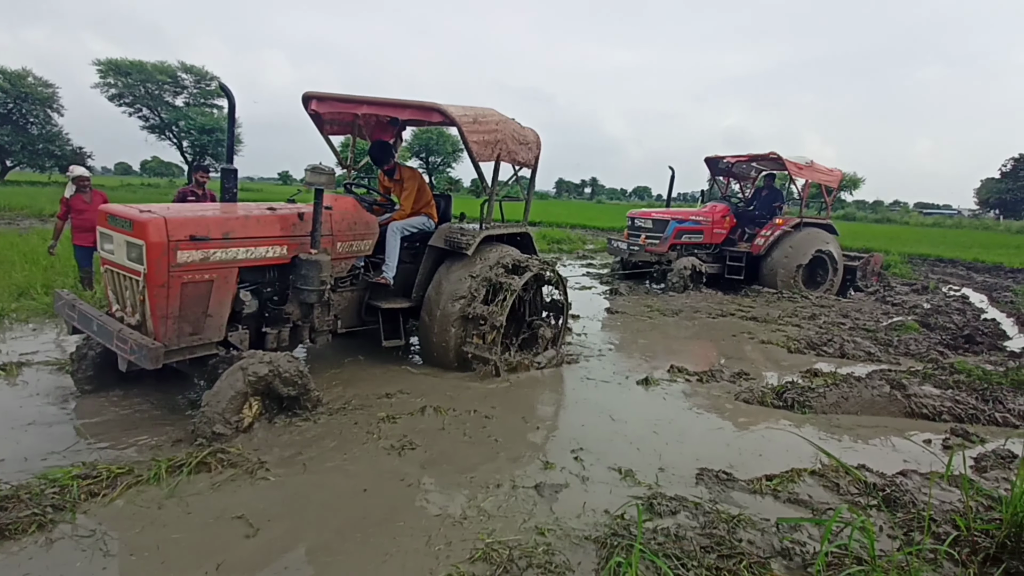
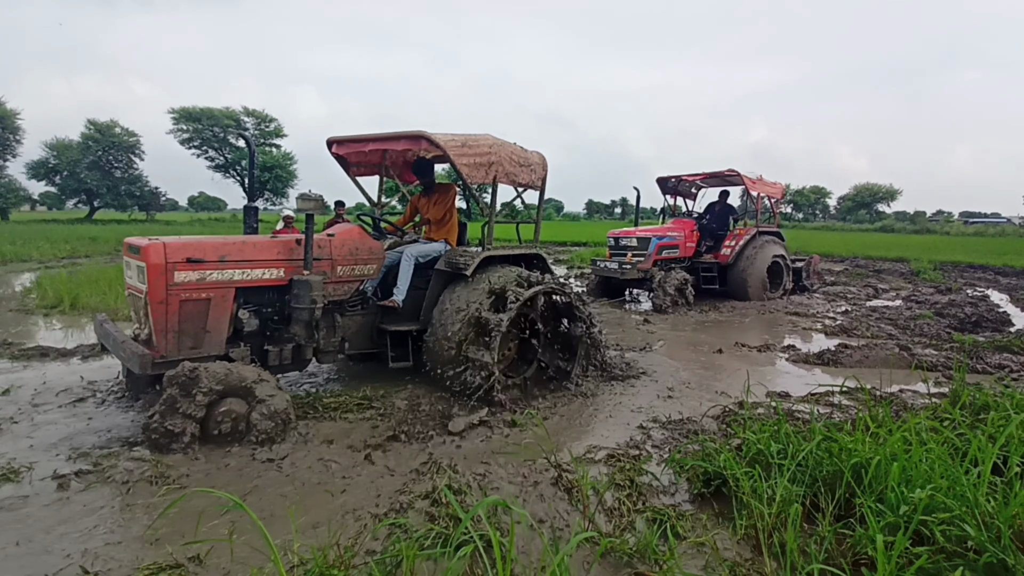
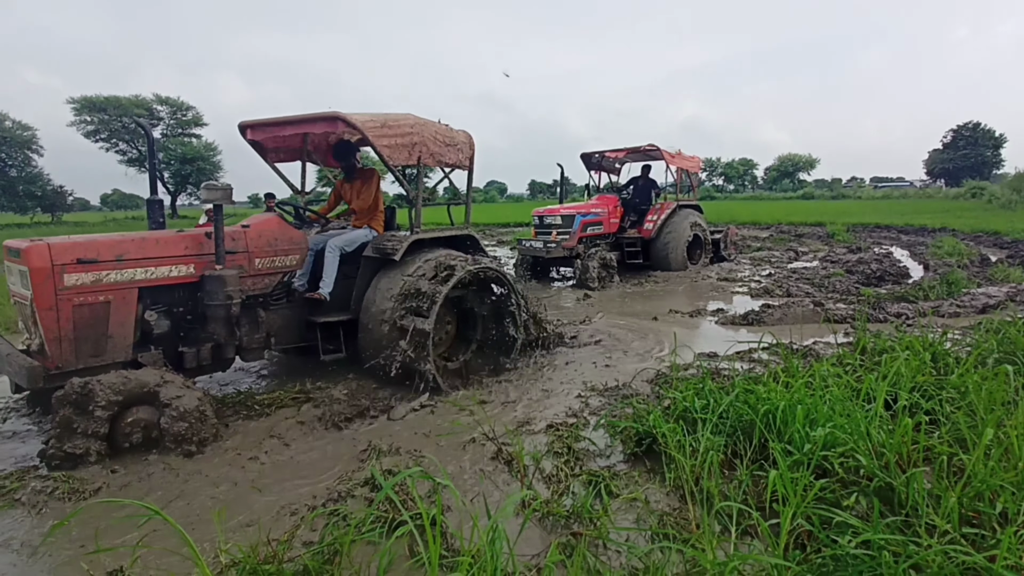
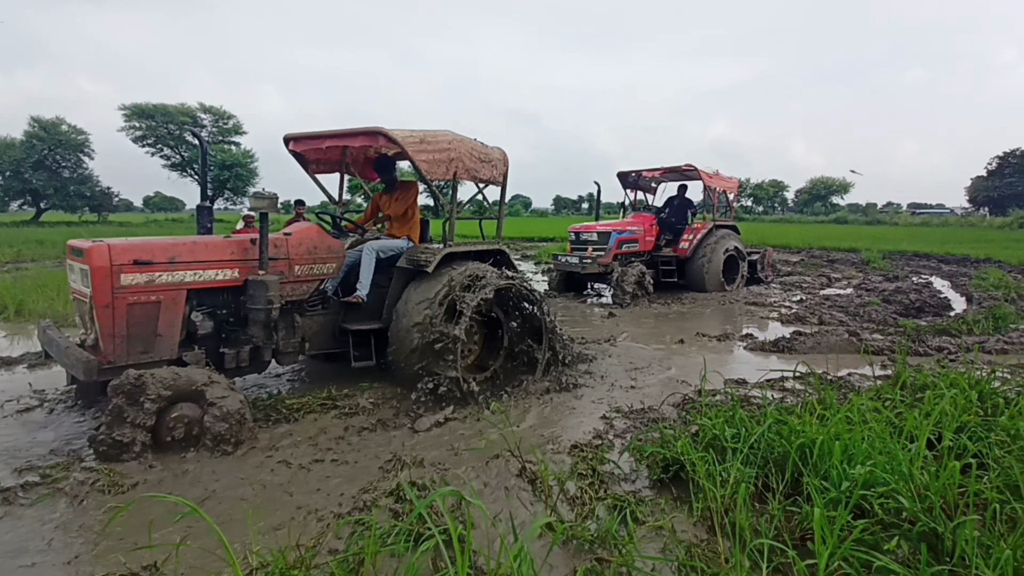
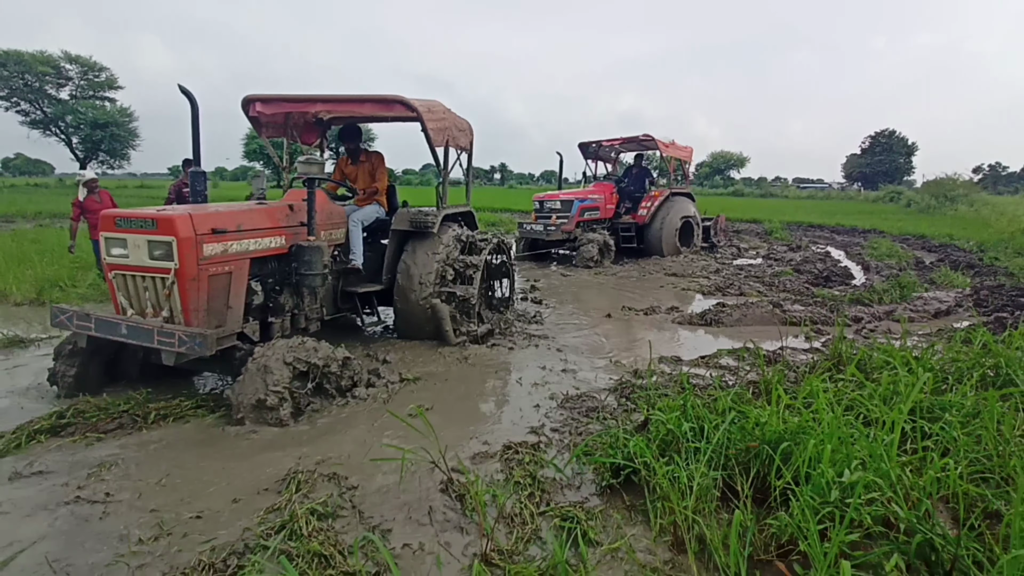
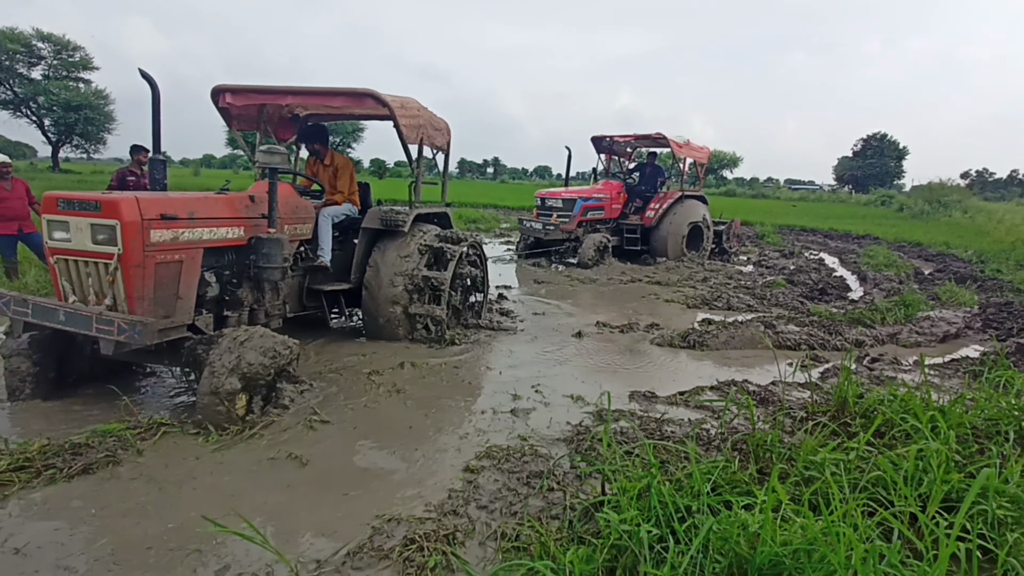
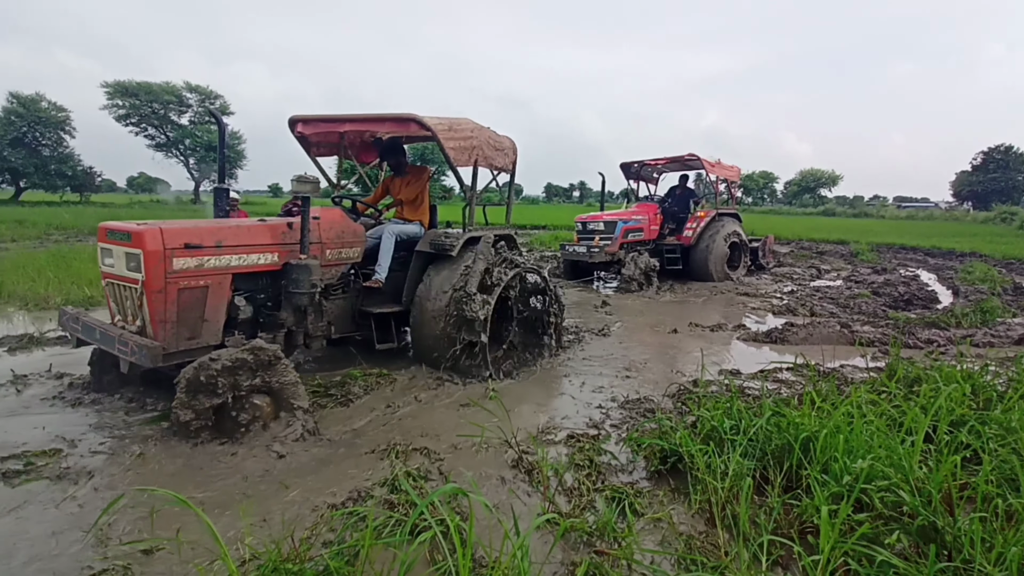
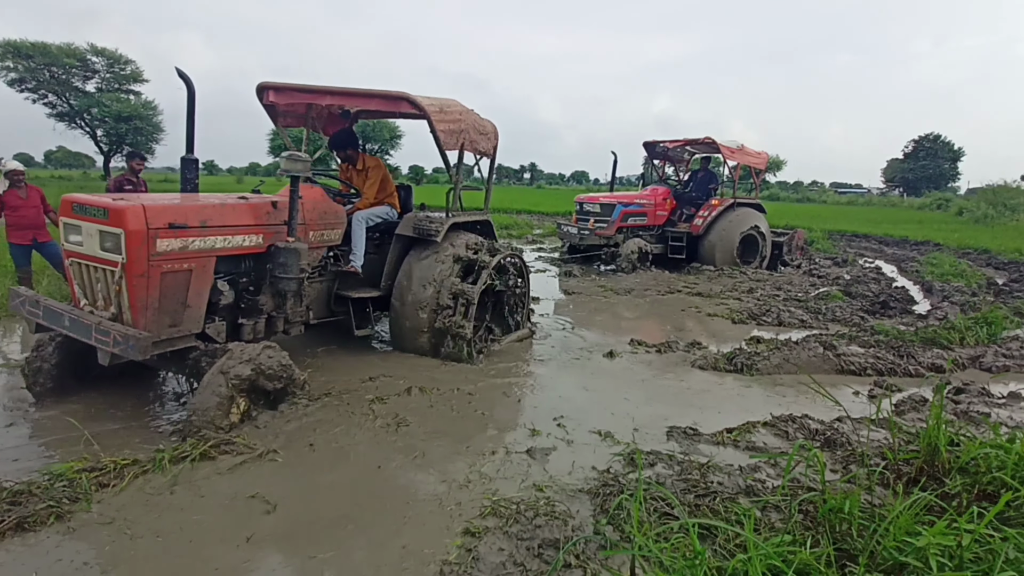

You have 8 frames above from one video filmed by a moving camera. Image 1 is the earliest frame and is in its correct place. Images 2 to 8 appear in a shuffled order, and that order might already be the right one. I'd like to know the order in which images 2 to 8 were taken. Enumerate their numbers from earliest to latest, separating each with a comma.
8, 6, 5, 7, 2, 4, 3
